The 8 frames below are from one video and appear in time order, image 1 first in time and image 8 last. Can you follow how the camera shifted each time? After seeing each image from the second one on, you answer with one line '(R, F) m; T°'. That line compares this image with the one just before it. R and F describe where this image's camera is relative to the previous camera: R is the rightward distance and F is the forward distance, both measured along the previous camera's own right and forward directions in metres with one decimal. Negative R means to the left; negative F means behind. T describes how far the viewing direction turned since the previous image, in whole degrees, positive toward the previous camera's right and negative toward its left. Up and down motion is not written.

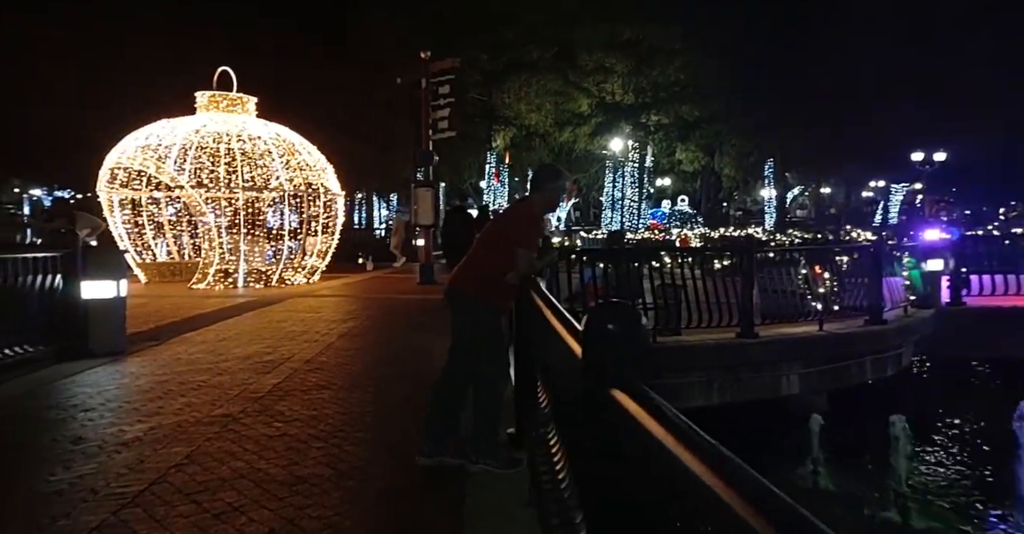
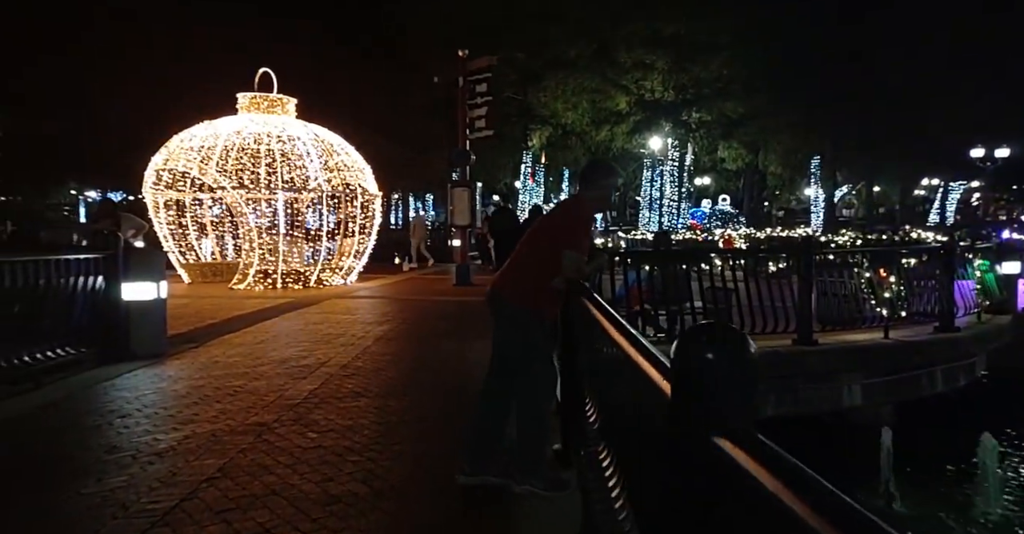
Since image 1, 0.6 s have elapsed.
(-0.1, +0.3) m; -3°
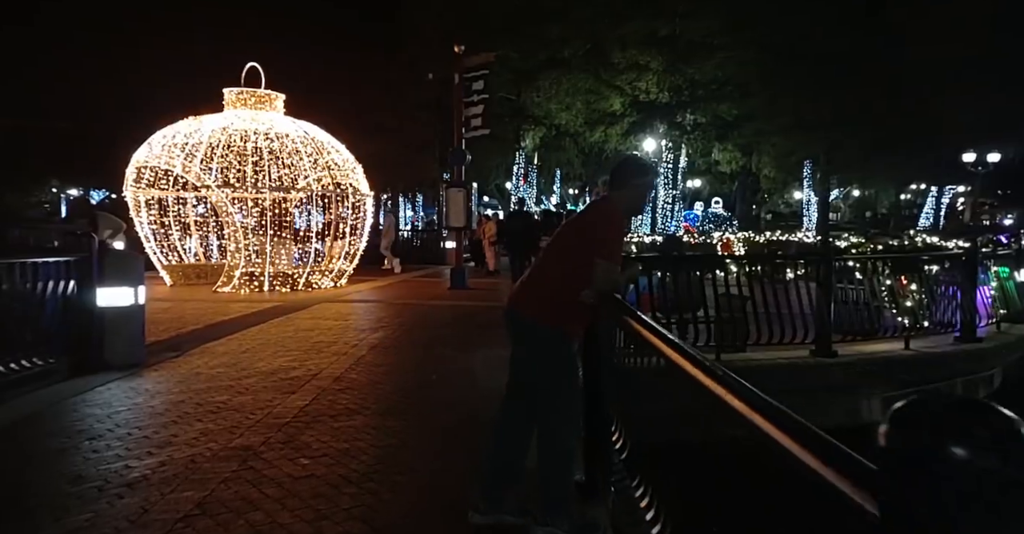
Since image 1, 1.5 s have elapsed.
(-0.2, +0.5) m; +1°
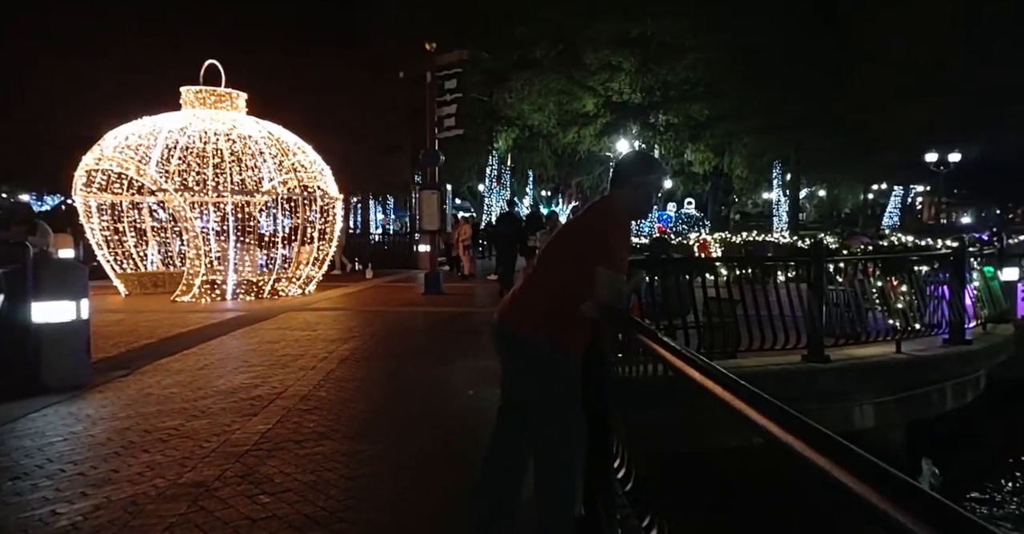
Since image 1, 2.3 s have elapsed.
(-0.1, +0.5) m; +2°
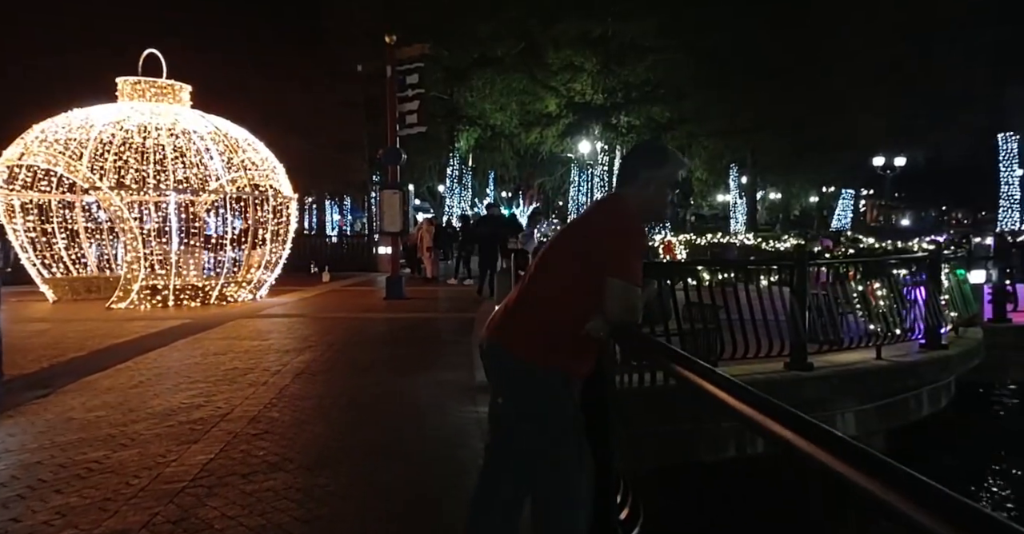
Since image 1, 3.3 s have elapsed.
(-0.1, +0.6) m; +4°
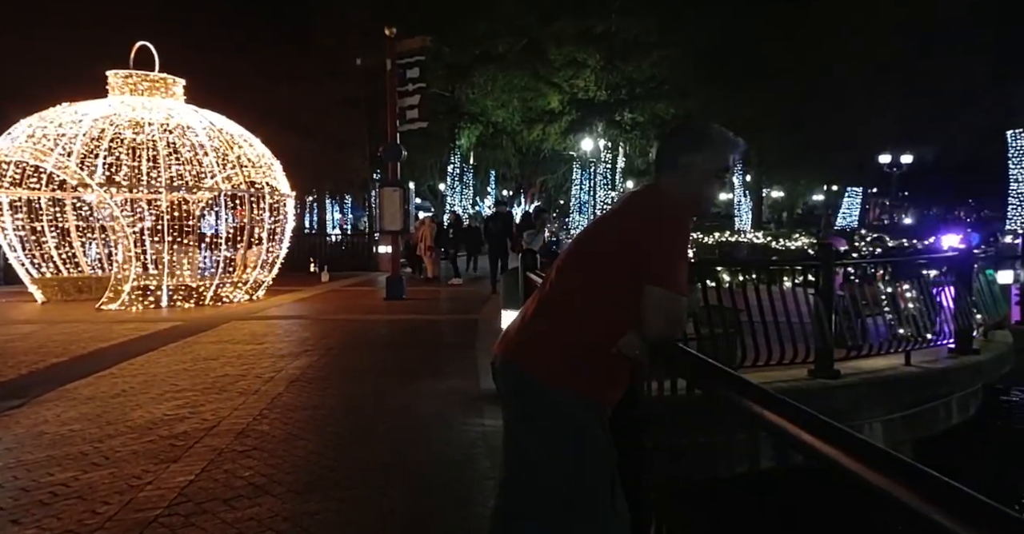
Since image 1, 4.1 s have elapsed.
(-0.1, +0.5) m; 0°
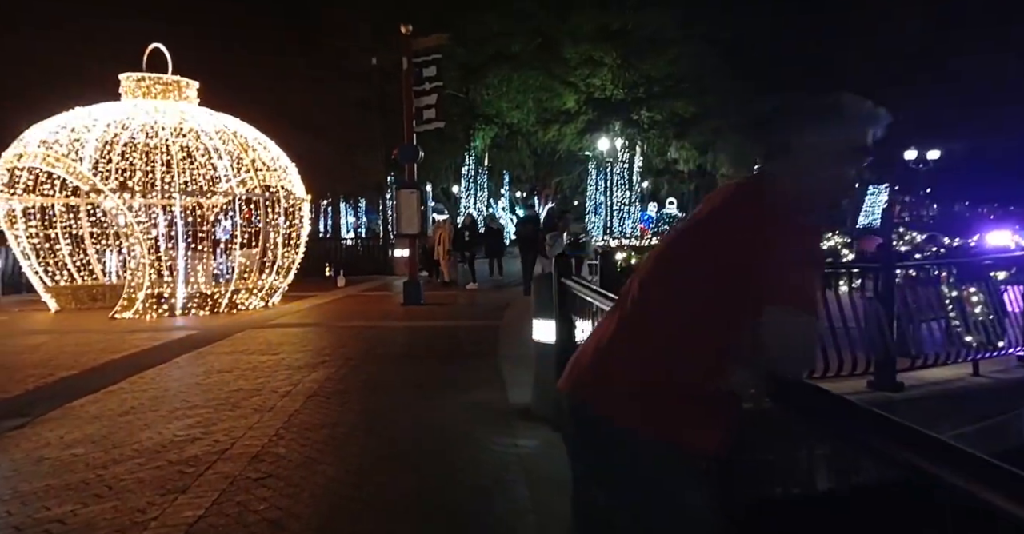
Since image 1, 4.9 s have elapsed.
(-0.2, +0.5) m; -1°
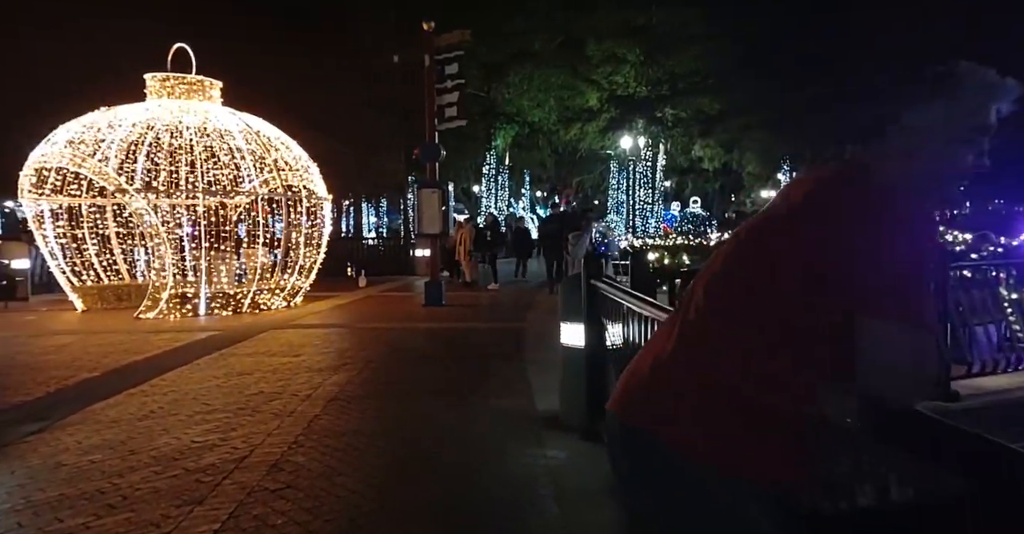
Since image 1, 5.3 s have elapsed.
(-0.1, +0.2) m; -2°
